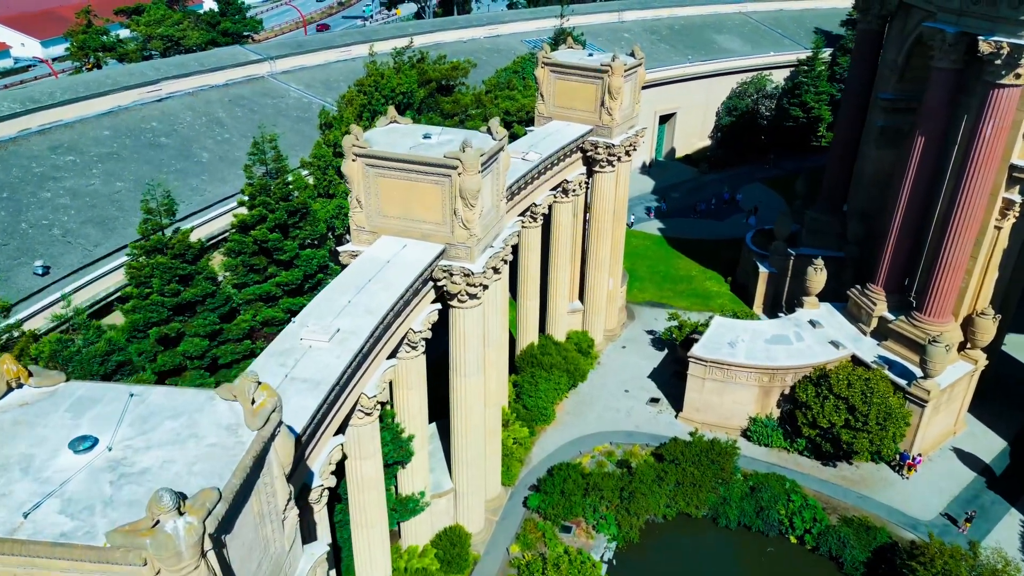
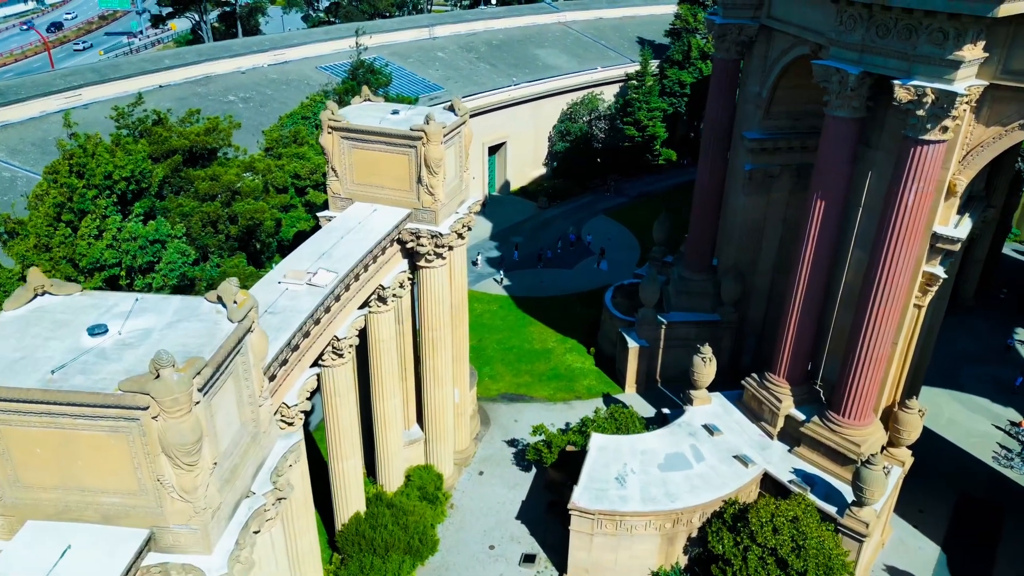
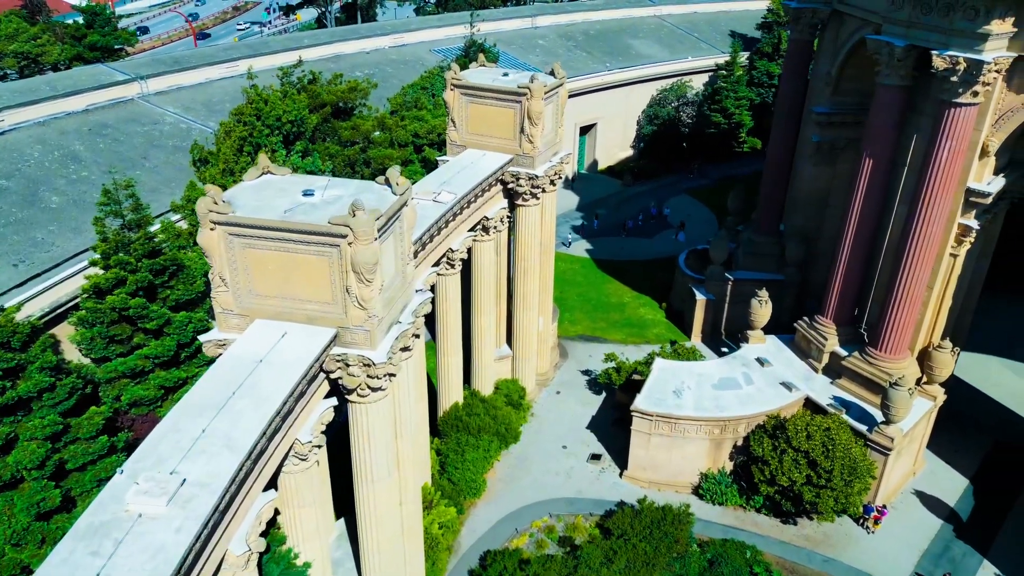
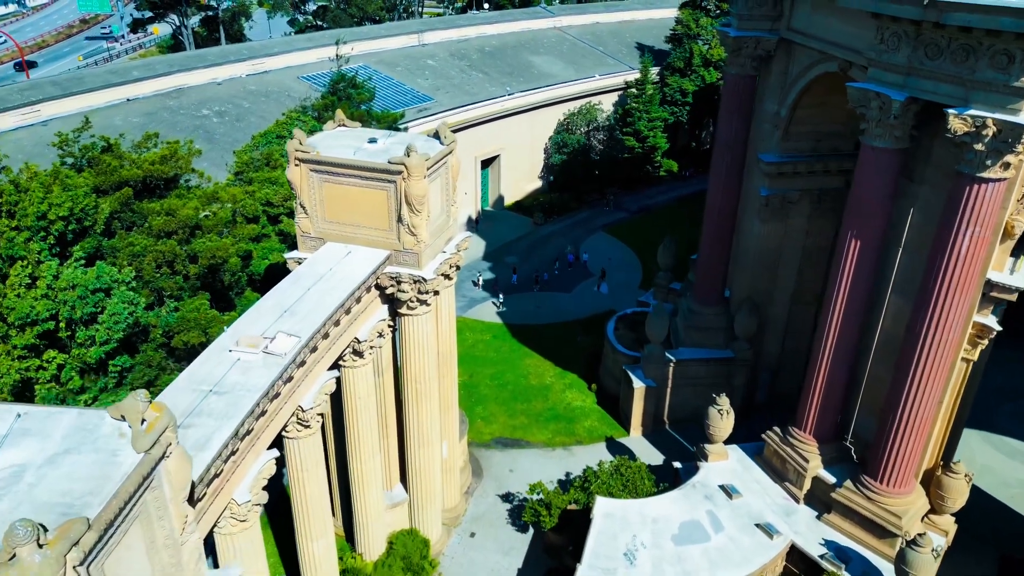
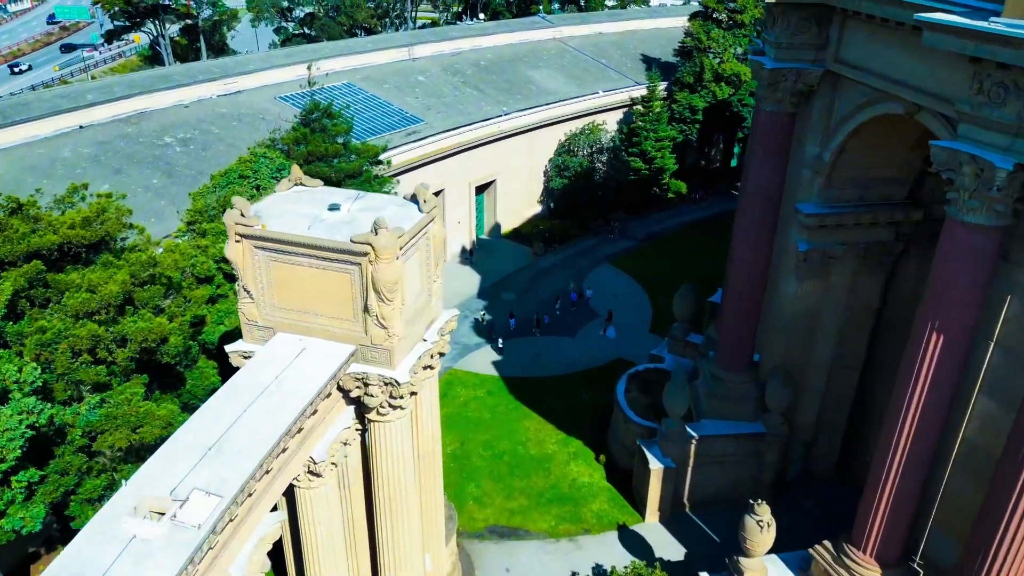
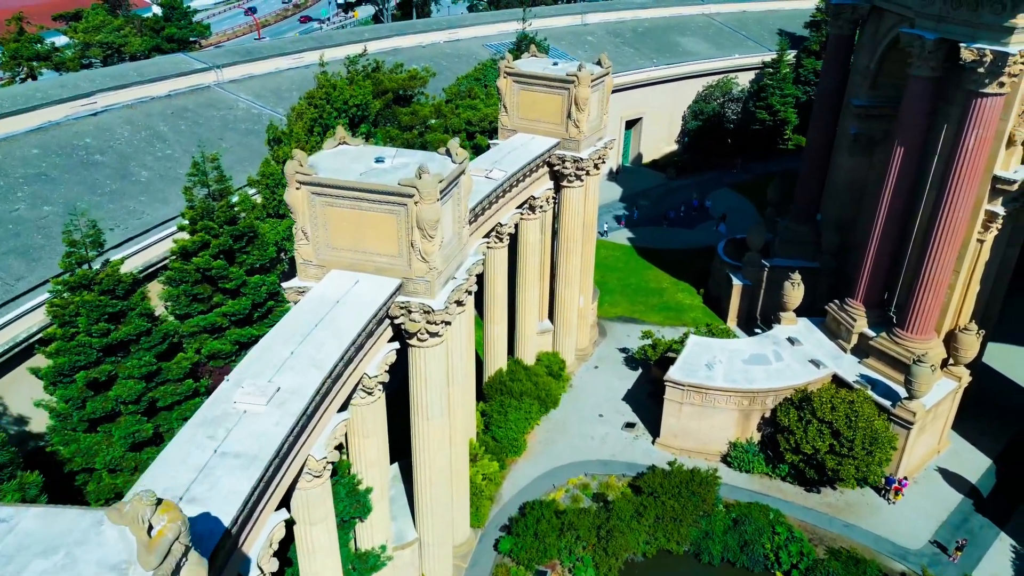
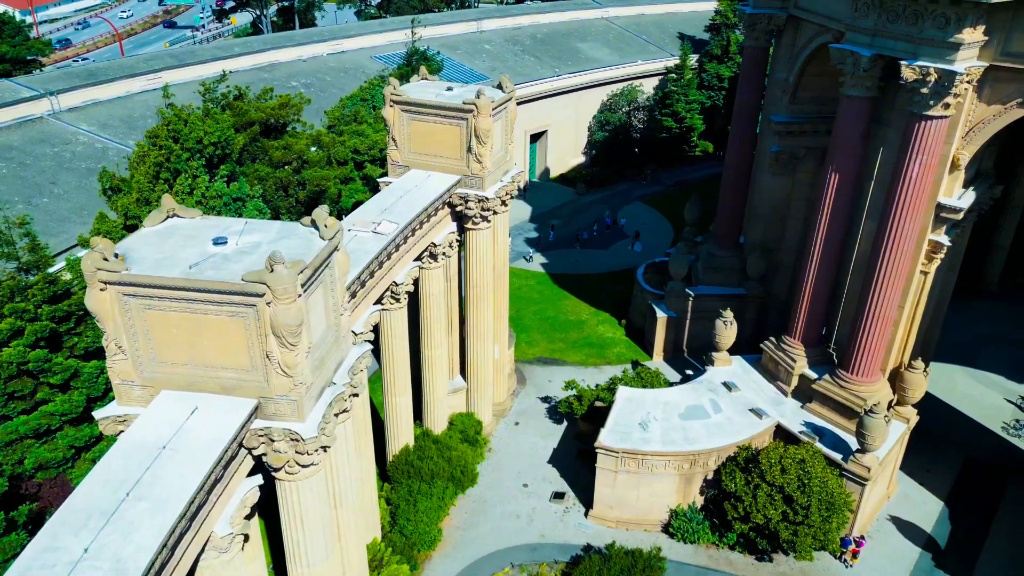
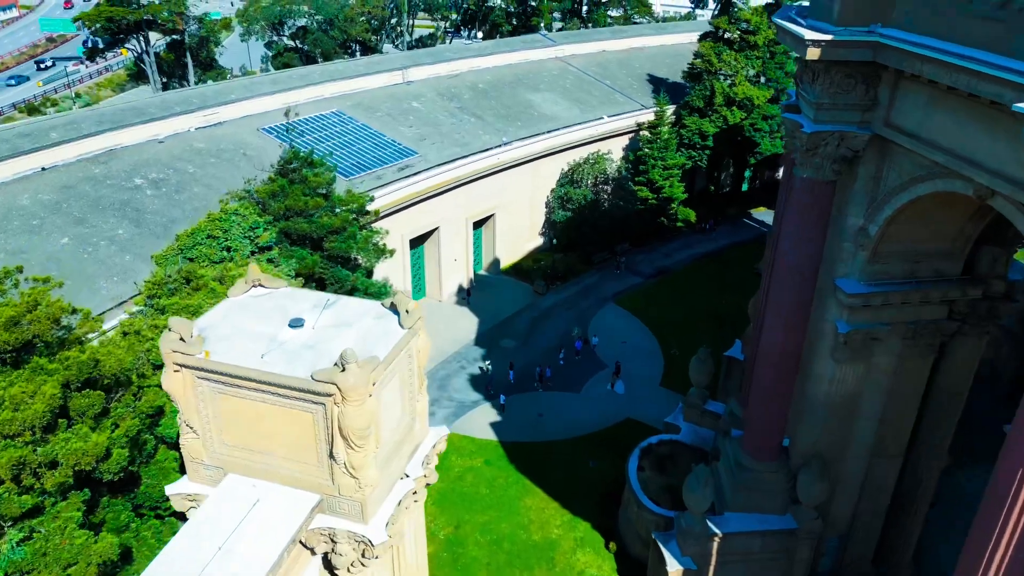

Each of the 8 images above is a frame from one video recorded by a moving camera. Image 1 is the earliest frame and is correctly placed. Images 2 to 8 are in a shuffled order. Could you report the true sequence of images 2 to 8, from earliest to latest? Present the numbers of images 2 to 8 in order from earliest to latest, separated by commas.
6, 3, 7, 2, 4, 5, 8
